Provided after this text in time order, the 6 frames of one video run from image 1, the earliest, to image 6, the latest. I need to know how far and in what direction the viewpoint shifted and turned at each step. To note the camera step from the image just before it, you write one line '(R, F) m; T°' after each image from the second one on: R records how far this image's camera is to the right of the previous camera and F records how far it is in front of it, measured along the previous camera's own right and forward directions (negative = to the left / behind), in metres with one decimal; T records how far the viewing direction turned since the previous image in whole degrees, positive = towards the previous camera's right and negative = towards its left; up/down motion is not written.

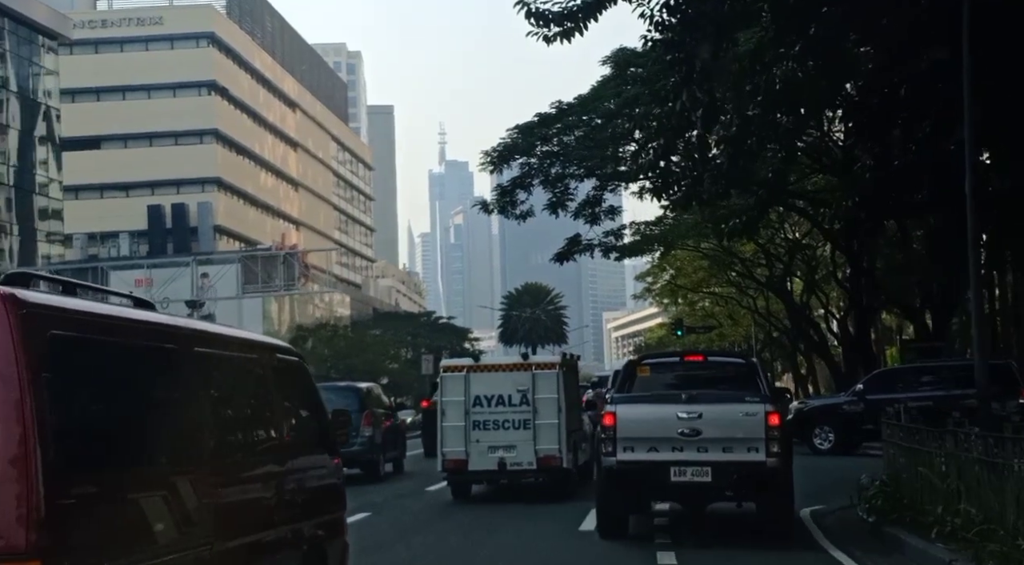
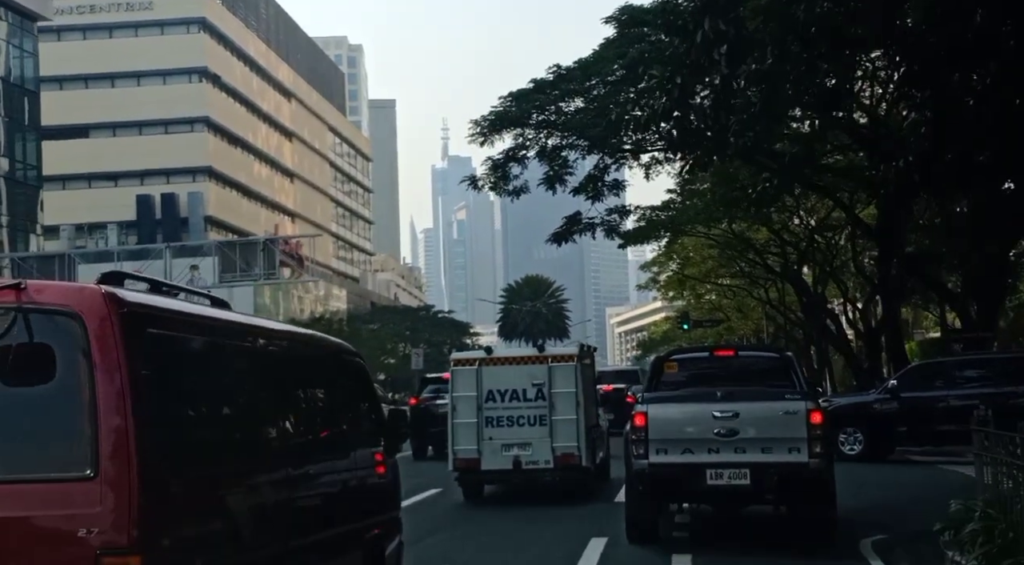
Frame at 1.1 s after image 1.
(+0.1, +2.0) m; 0°
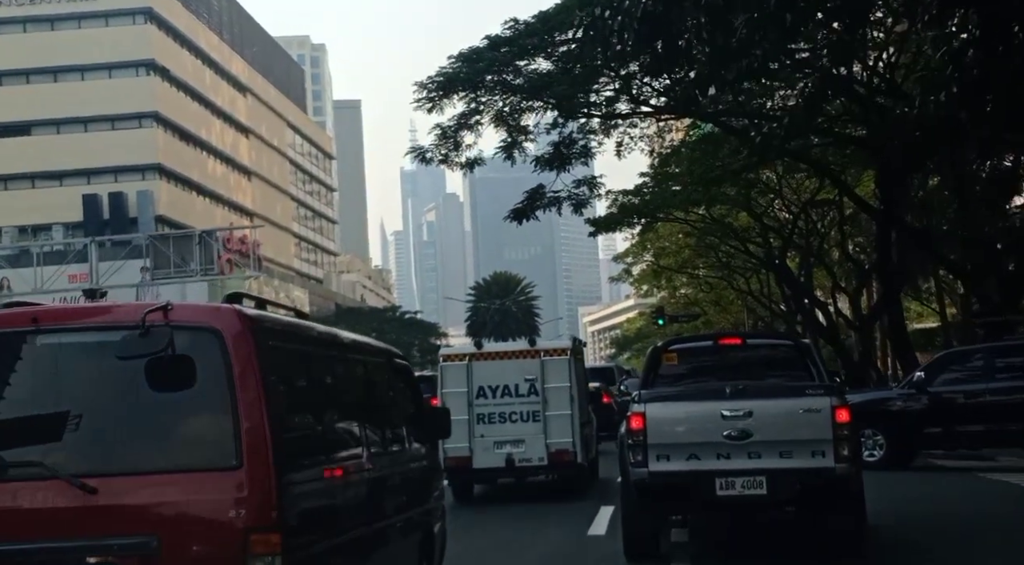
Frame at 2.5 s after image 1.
(+0.2, +2.2) m; +1°
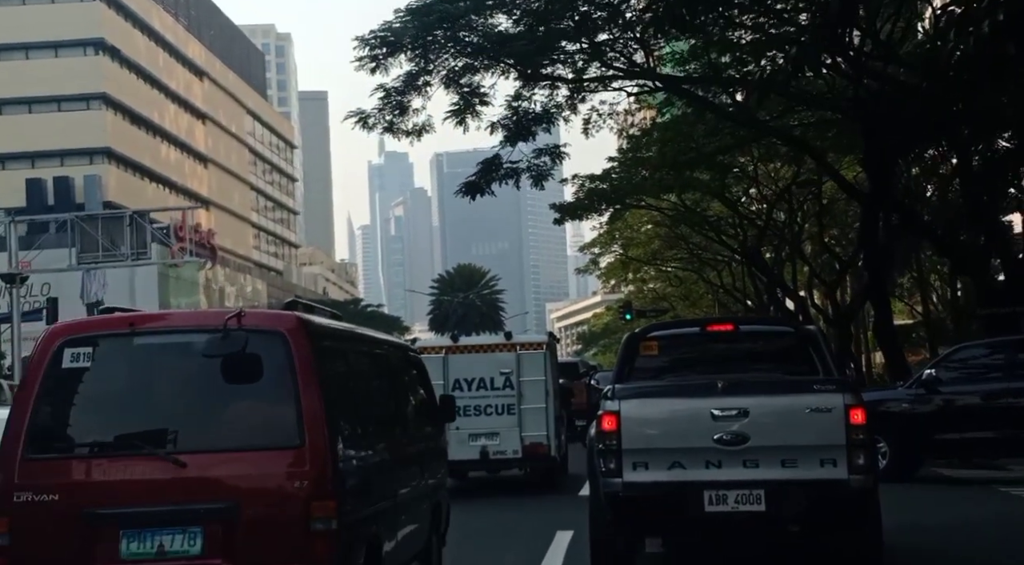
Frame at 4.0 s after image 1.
(+0.2, +1.7) m; +1°
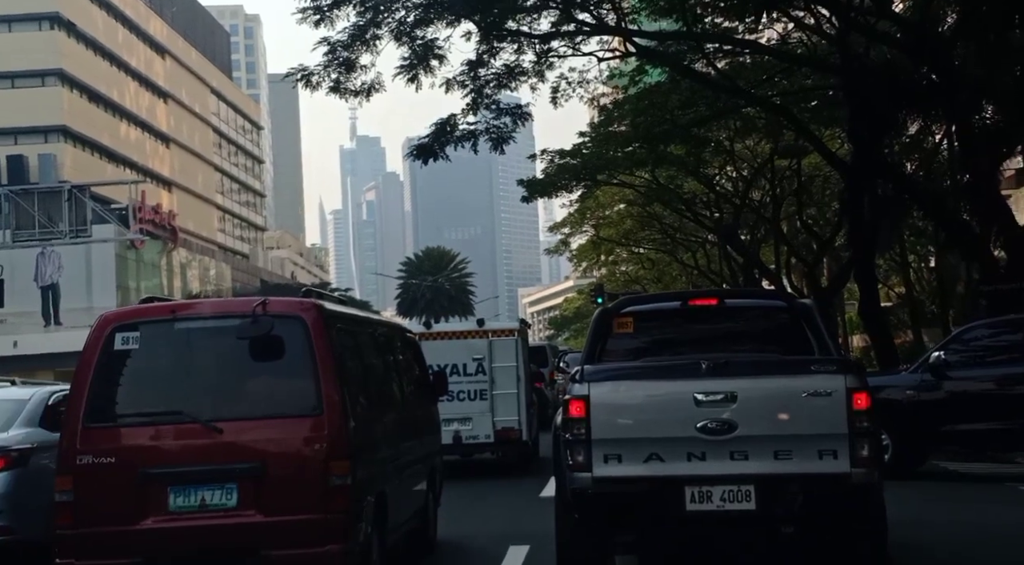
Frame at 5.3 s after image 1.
(+0.1, +1.2) m; +1°
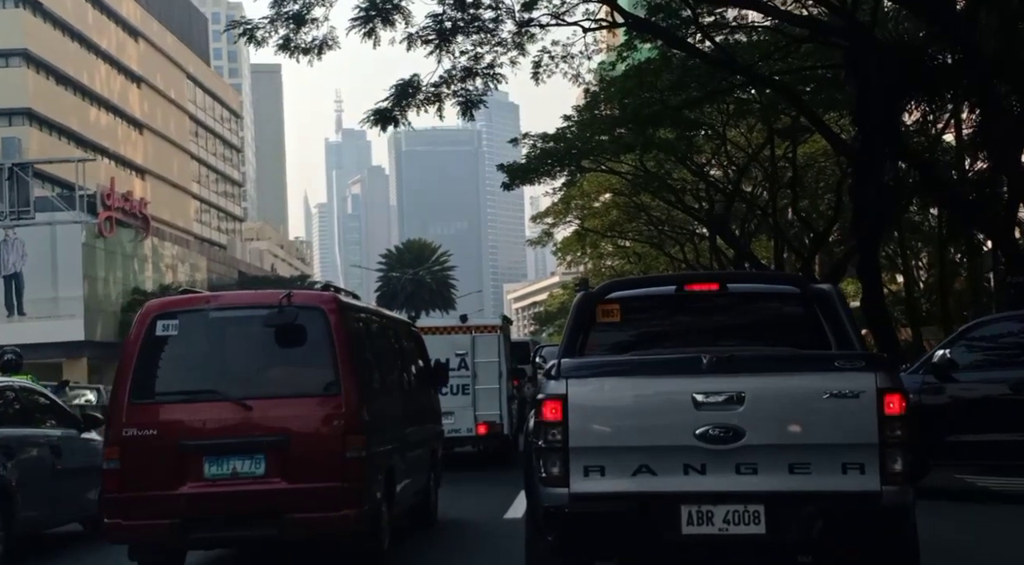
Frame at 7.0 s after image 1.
(+0.1, +1.3) m; +1°
